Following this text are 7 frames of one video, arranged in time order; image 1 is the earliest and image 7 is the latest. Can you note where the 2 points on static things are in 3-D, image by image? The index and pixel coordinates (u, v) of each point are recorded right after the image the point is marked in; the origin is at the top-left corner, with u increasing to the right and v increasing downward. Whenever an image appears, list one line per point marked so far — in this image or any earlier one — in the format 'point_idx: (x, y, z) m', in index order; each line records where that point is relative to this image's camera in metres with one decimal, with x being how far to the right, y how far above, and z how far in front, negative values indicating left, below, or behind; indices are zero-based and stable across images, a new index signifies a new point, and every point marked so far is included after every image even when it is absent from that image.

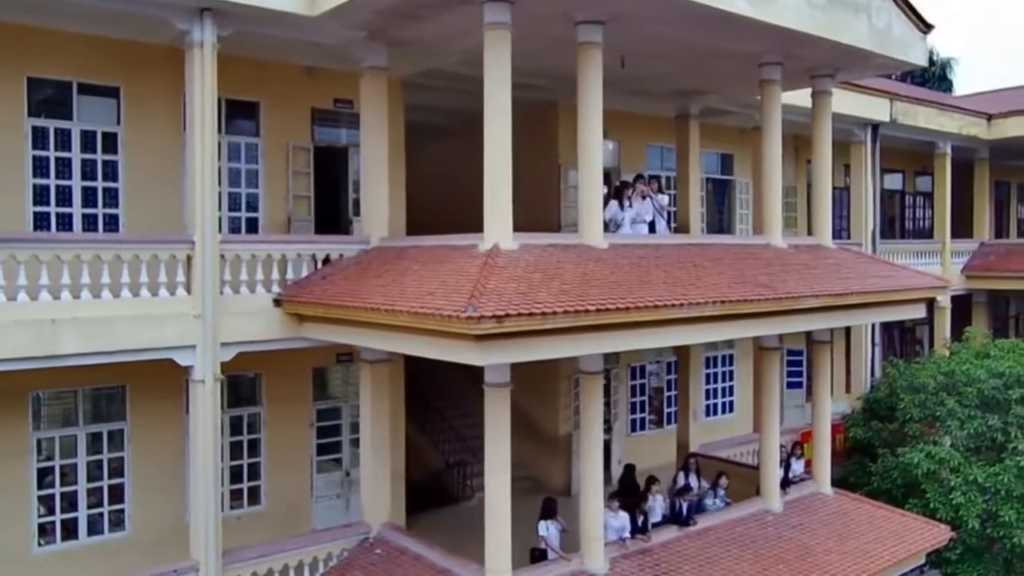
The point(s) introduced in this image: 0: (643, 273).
0: (+1.3, +0.1, +8.5) m
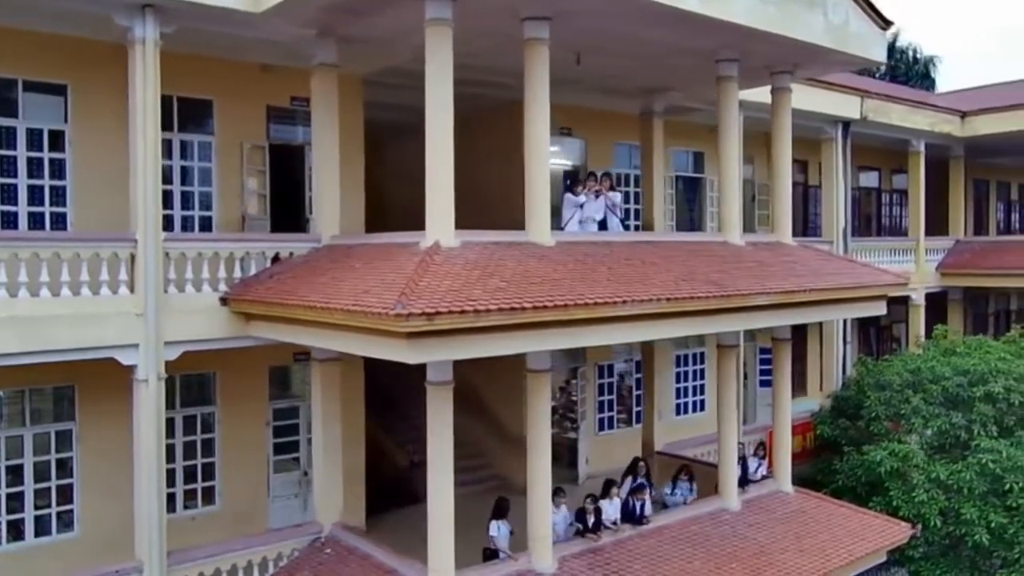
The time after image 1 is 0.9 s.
0: (+0.7, +0.2, +8.4) m
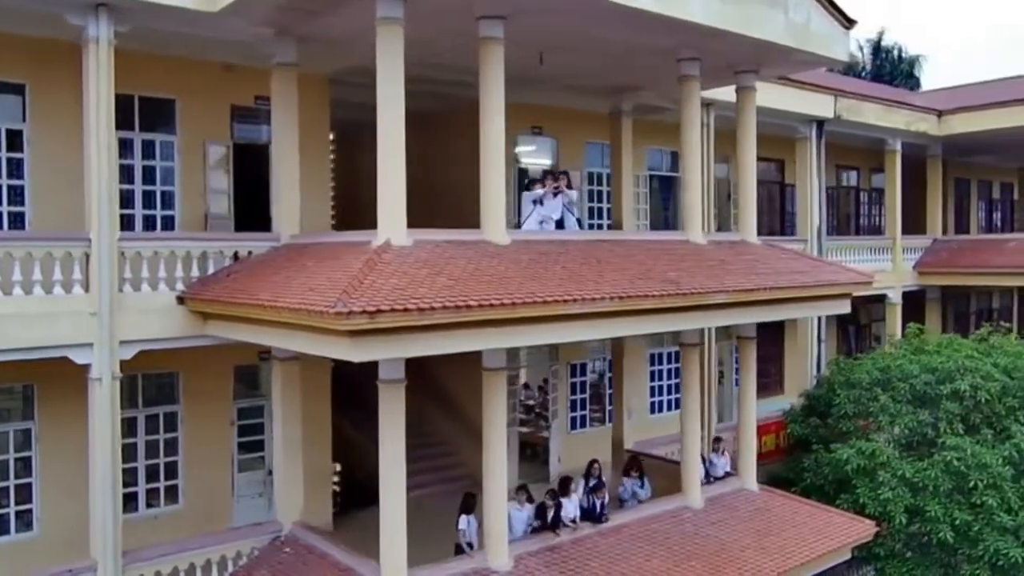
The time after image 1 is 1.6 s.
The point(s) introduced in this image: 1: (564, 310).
0: (+0.3, +0.2, +8.5) m
1: (+0.5, -0.2, +8.0) m
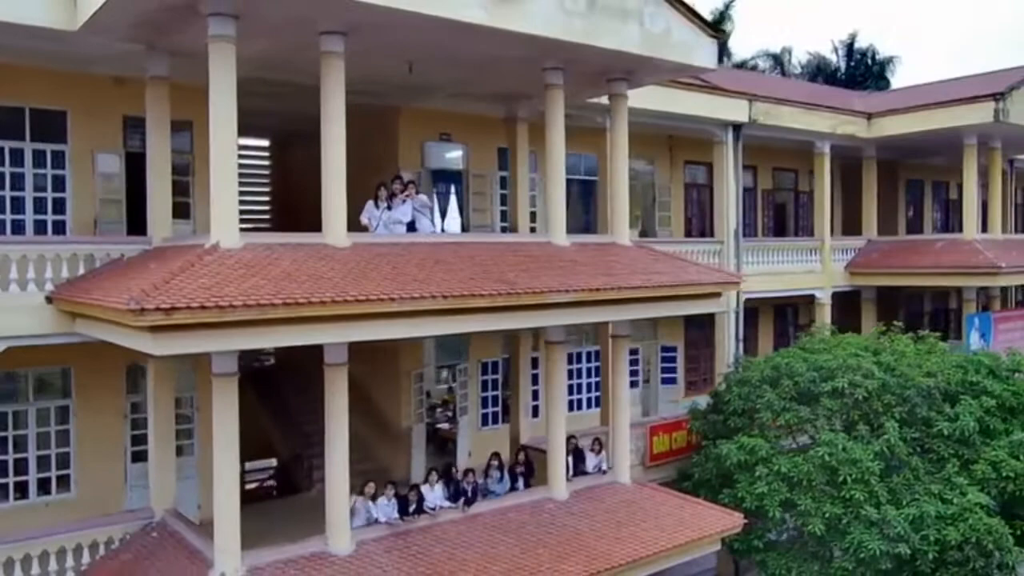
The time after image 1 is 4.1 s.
0: (-1.6, +0.2, +9.0) m
1: (-1.4, -0.2, +8.5) m
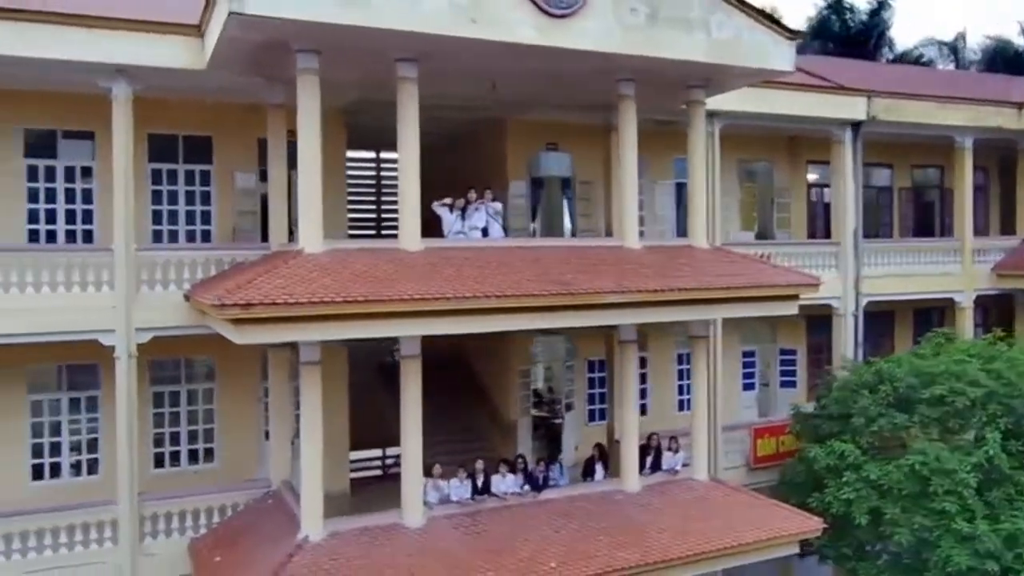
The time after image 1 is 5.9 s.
0: (-1.0, +0.2, +10.0) m
1: (-0.9, -0.2, +9.6) m
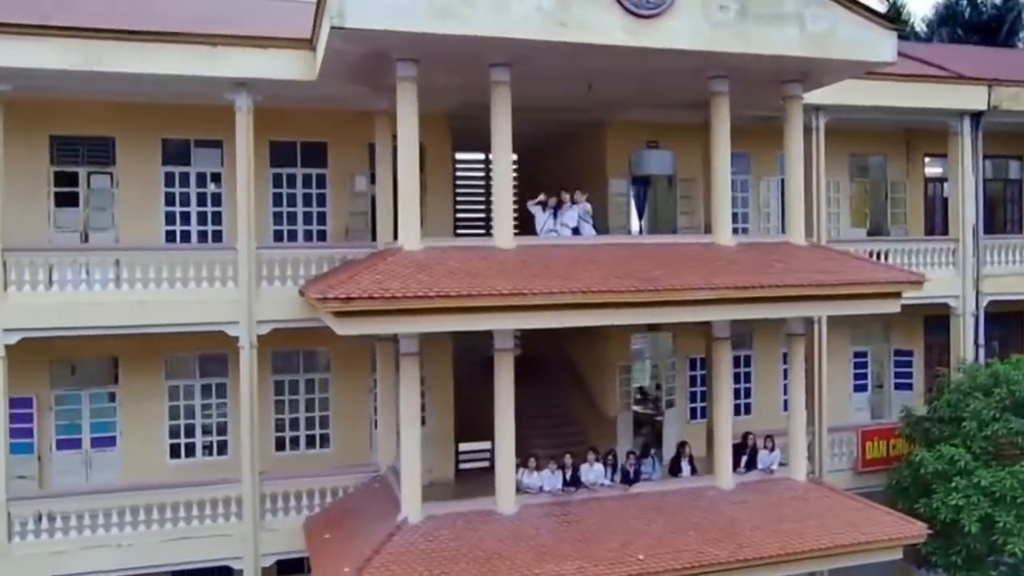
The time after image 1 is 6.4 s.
0: (+0.1, +0.2, +10.4) m
1: (+0.1, -0.2, +10.0) m
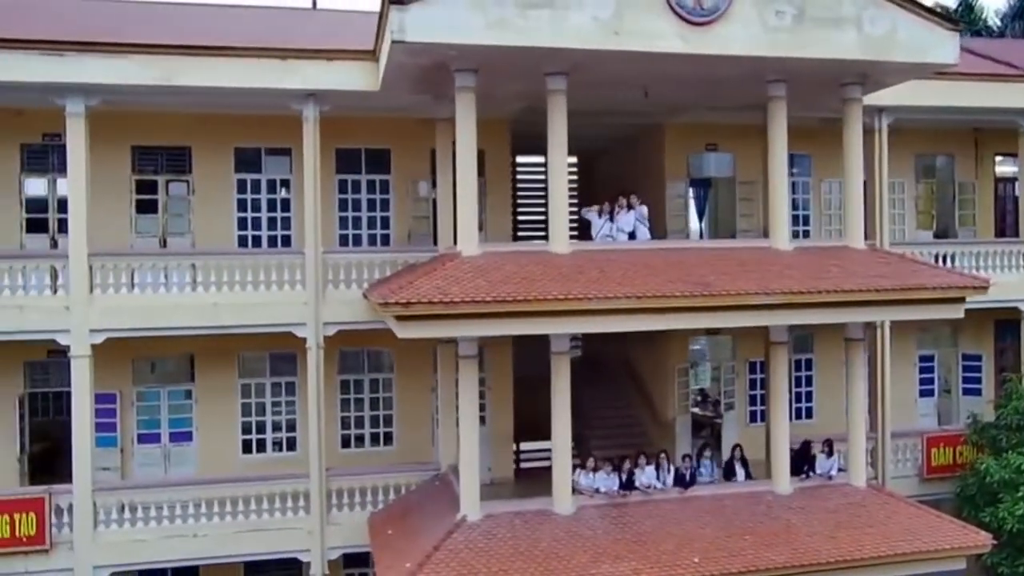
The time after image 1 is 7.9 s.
0: (+0.8, +0.2, +10.6) m
1: (+0.8, -0.2, +10.2) m
